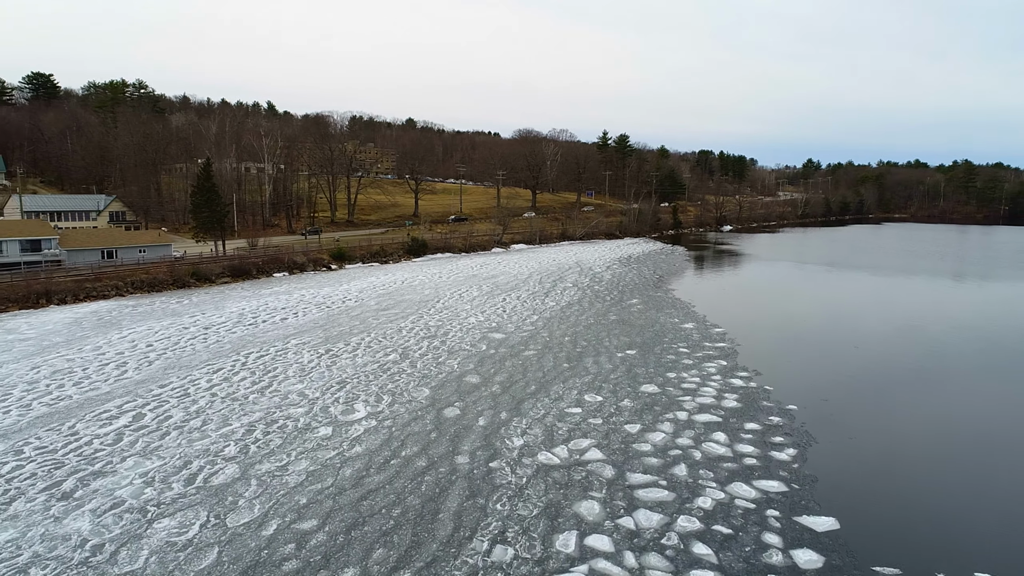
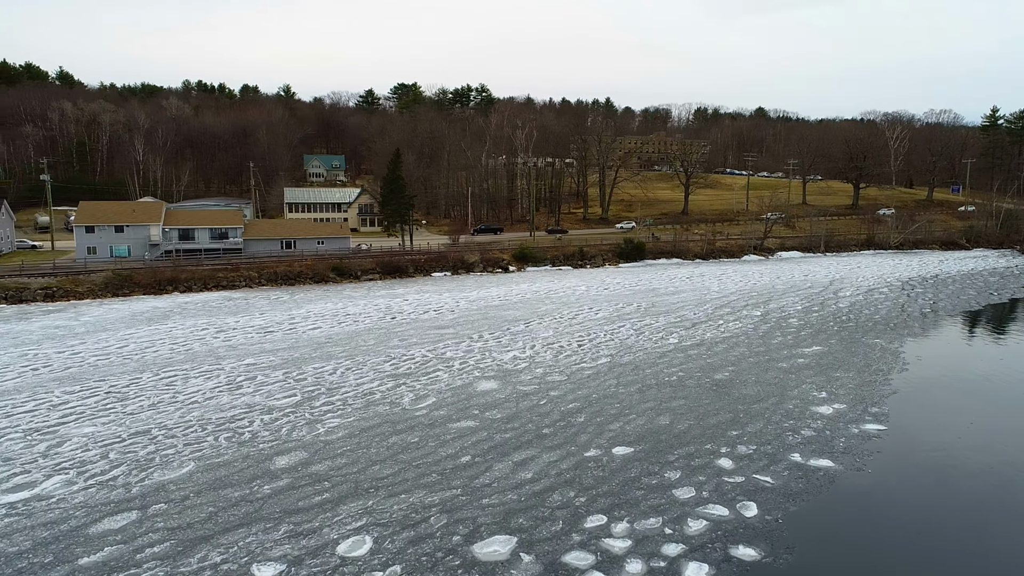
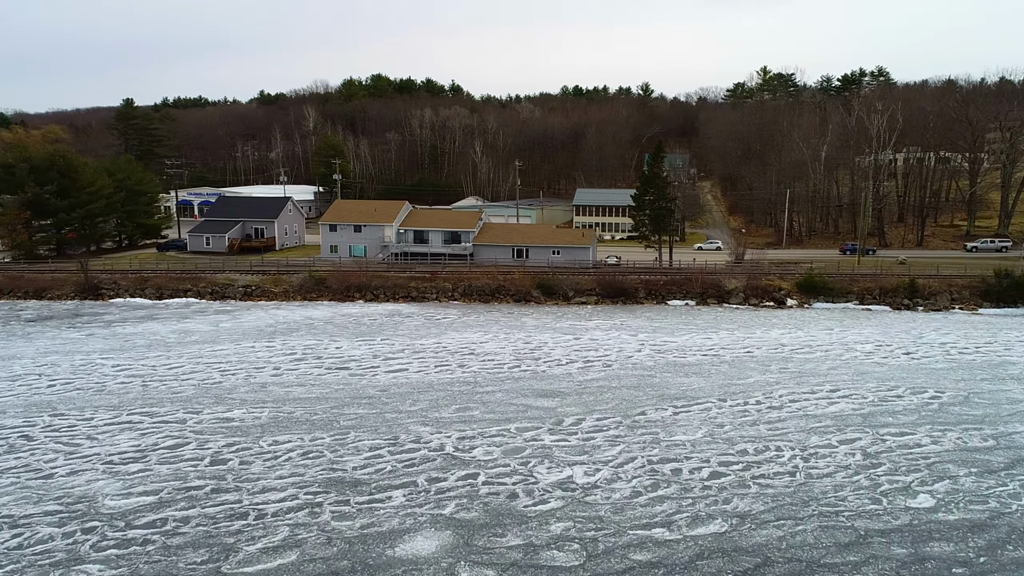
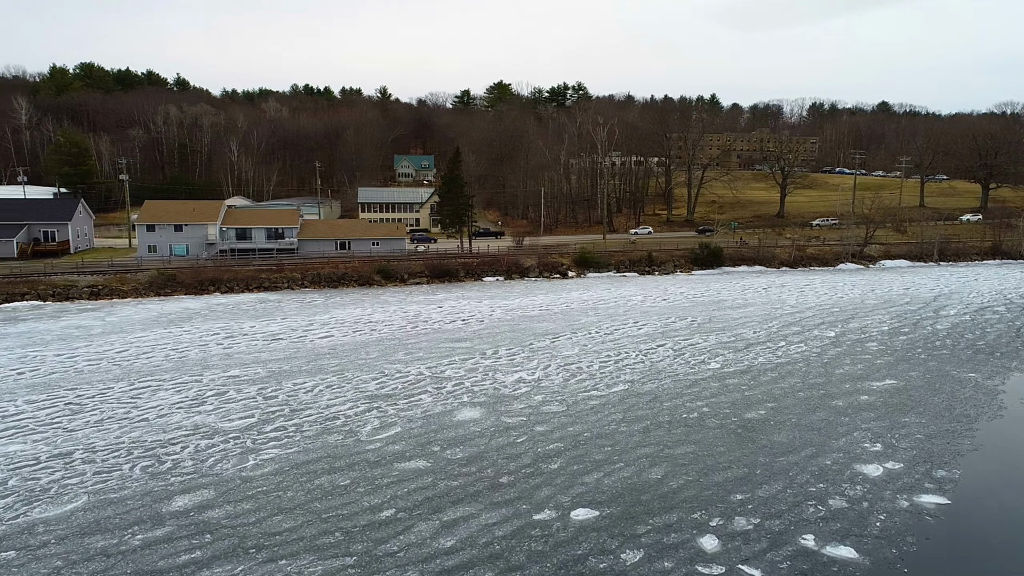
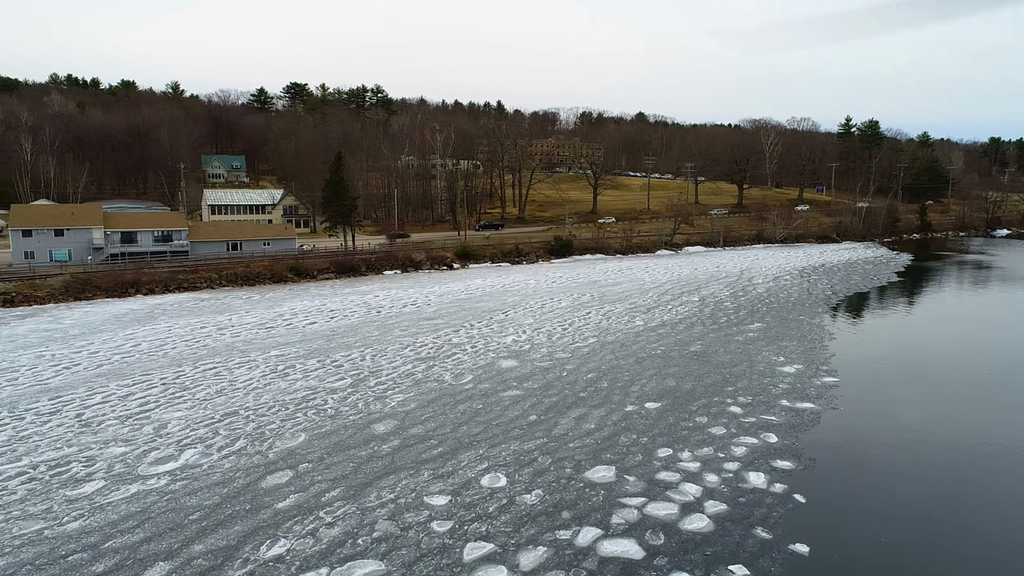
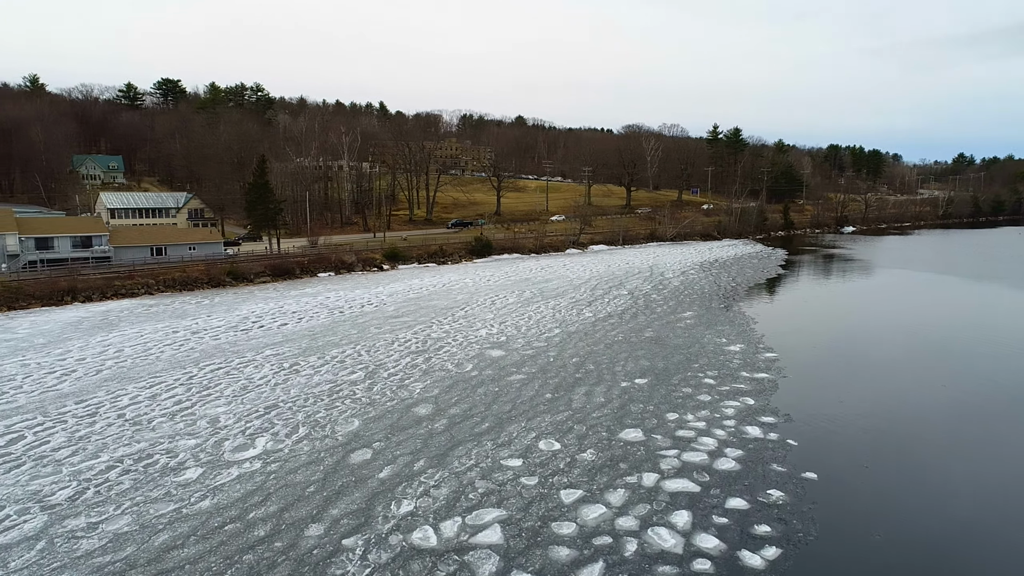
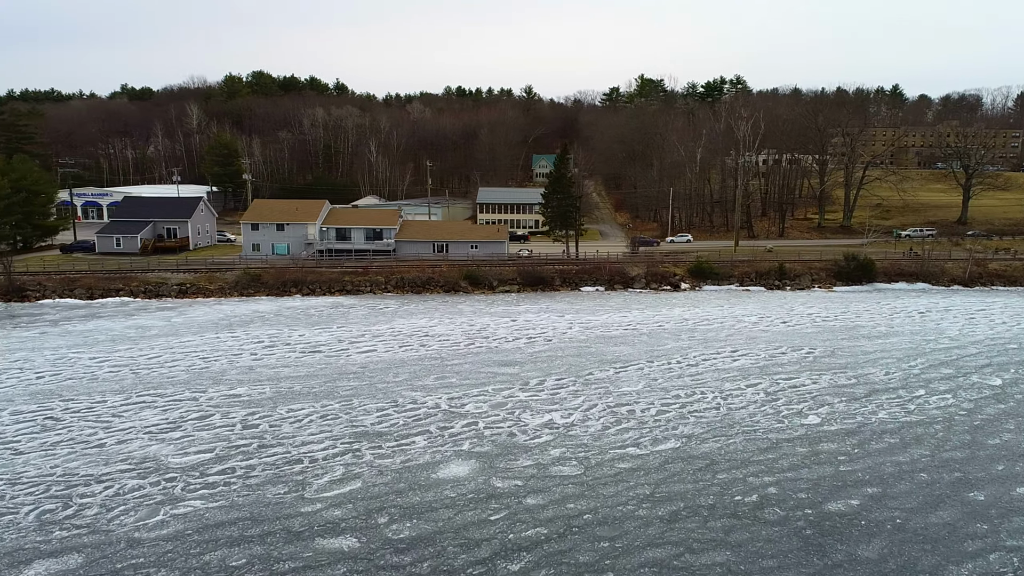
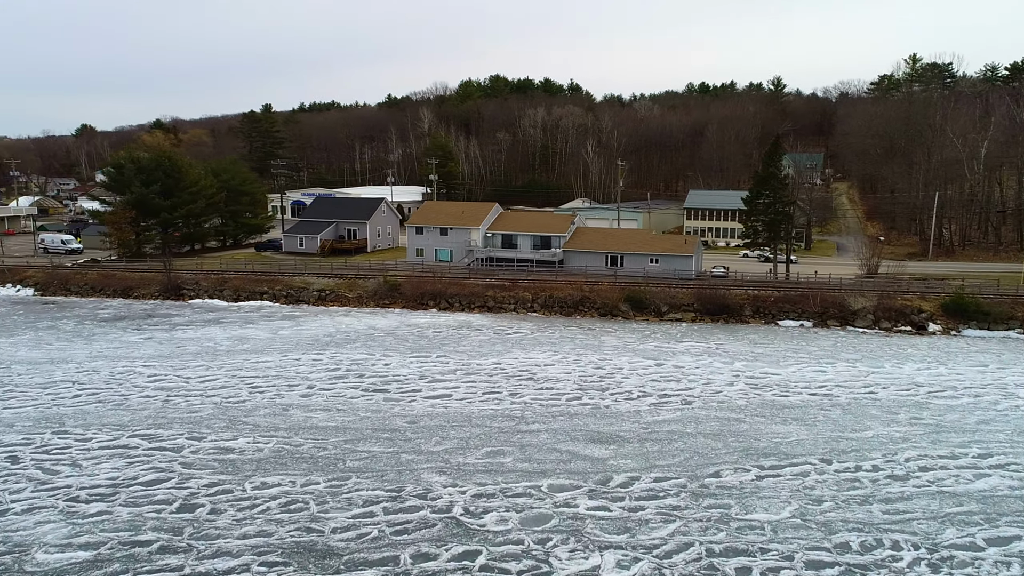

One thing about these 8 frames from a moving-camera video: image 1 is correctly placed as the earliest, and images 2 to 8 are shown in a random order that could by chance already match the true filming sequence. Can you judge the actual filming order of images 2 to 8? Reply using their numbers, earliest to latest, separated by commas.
6, 5, 2, 4, 7, 3, 8
